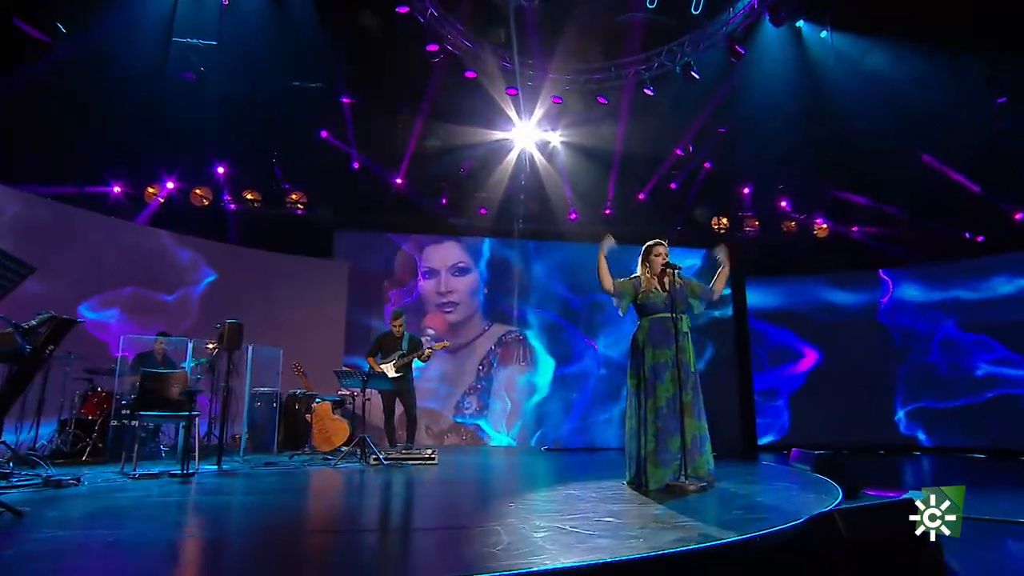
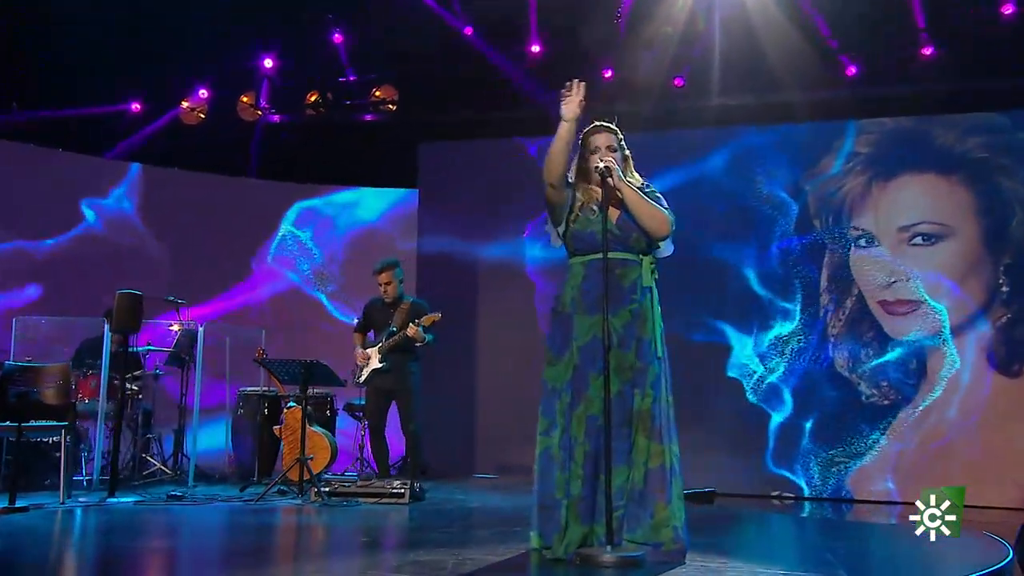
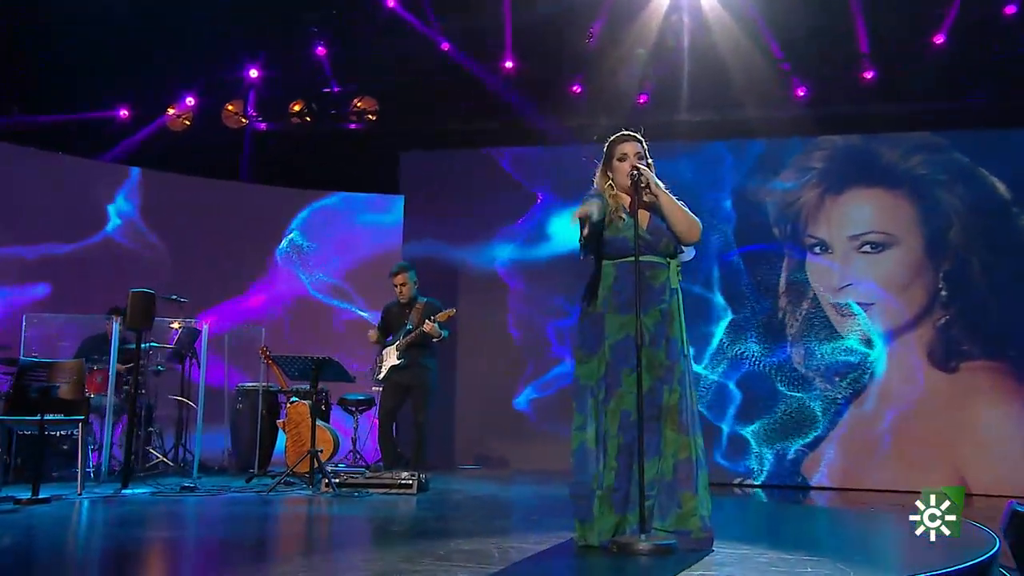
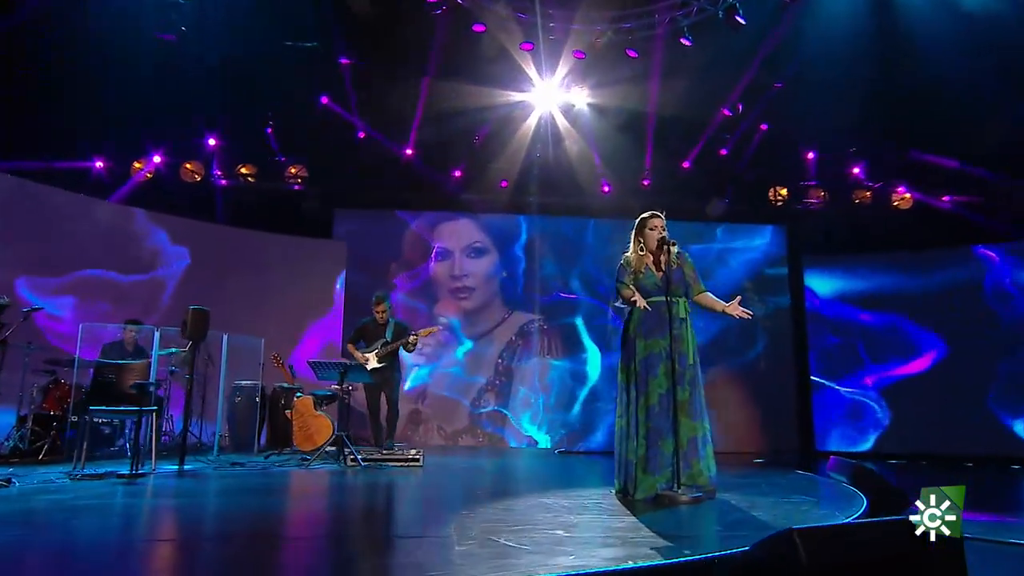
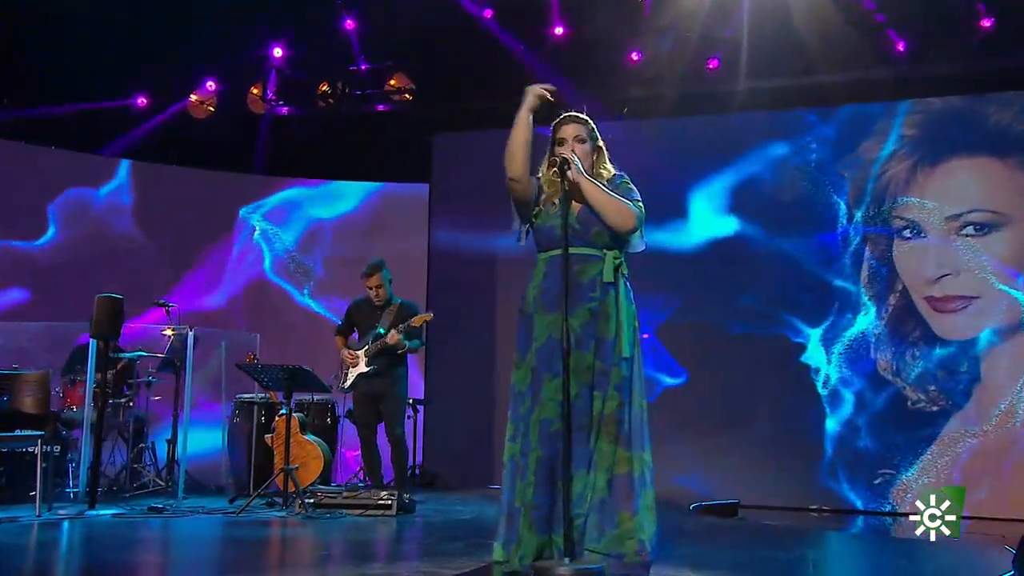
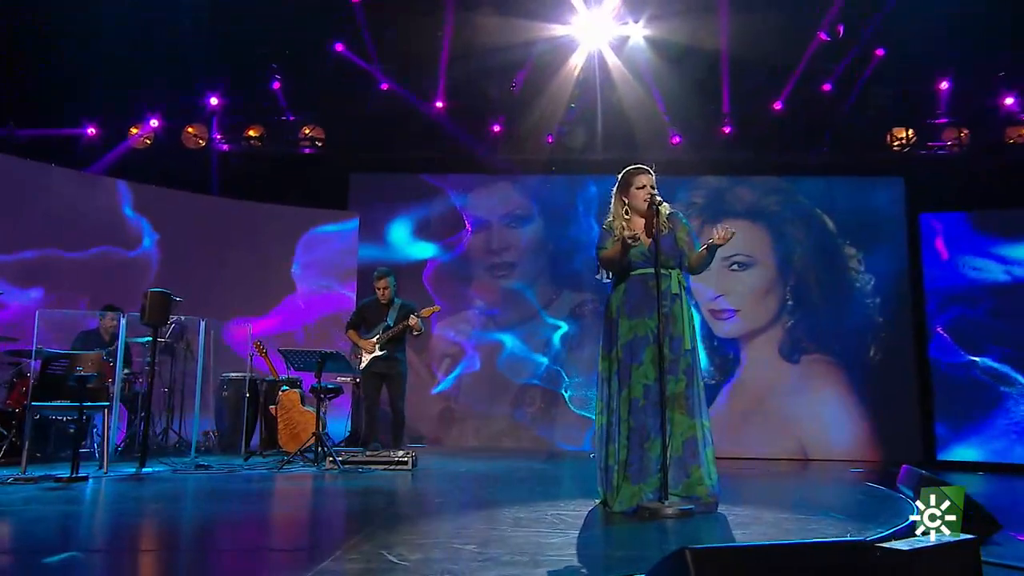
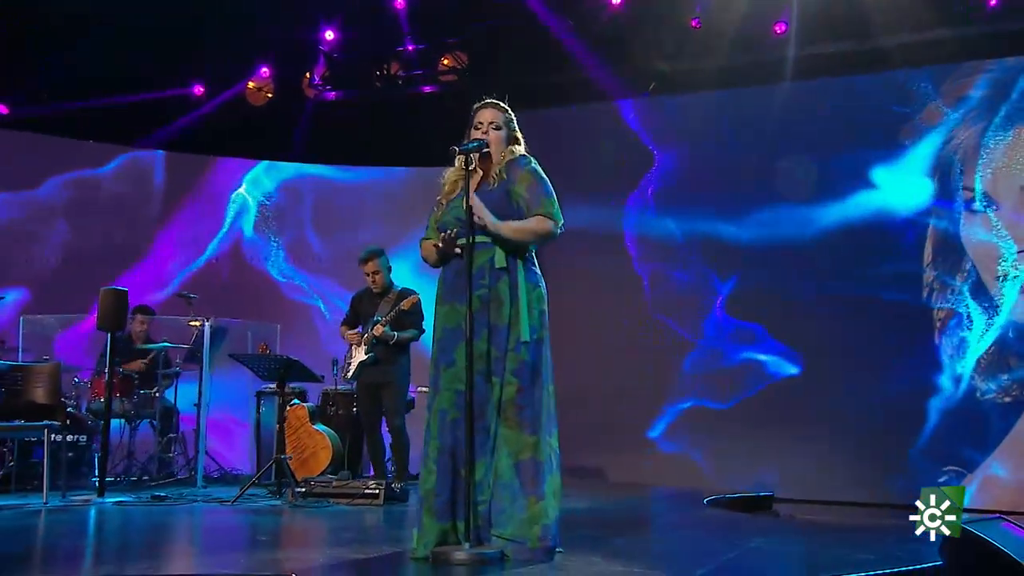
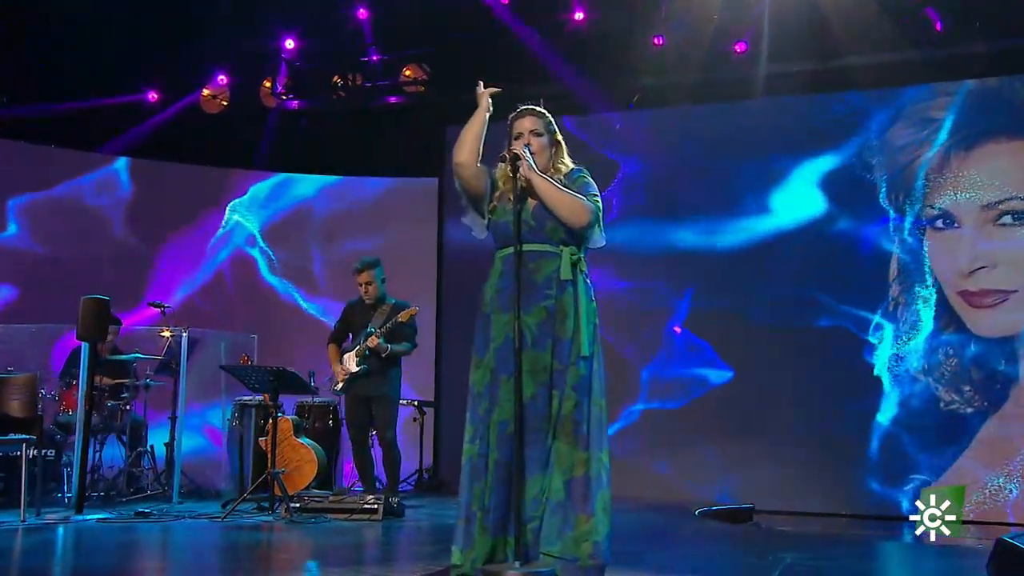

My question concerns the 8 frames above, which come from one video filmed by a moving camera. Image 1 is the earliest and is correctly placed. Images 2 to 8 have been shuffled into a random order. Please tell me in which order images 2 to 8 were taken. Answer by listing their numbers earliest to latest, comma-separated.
4, 6, 3, 2, 5, 8, 7
